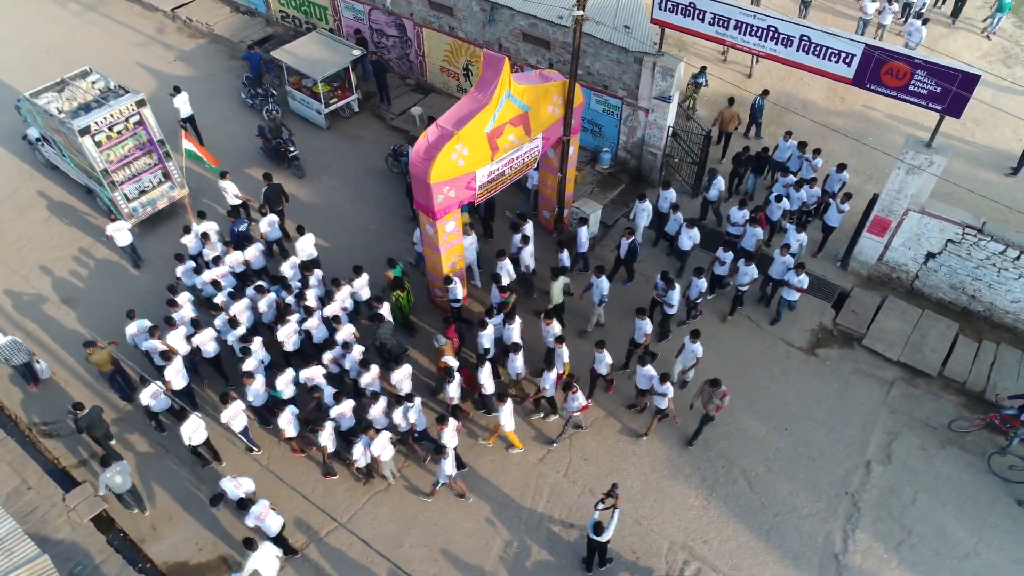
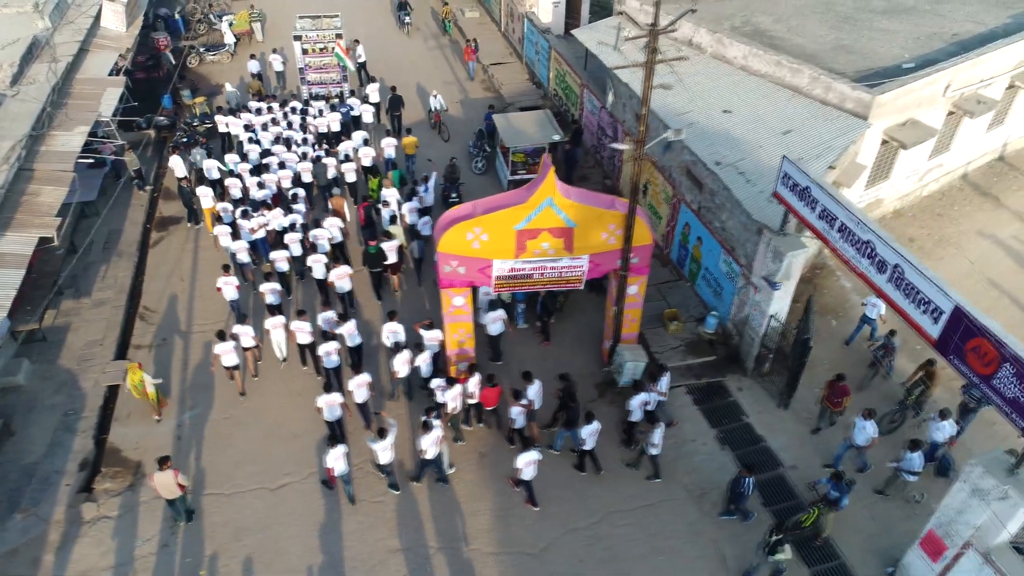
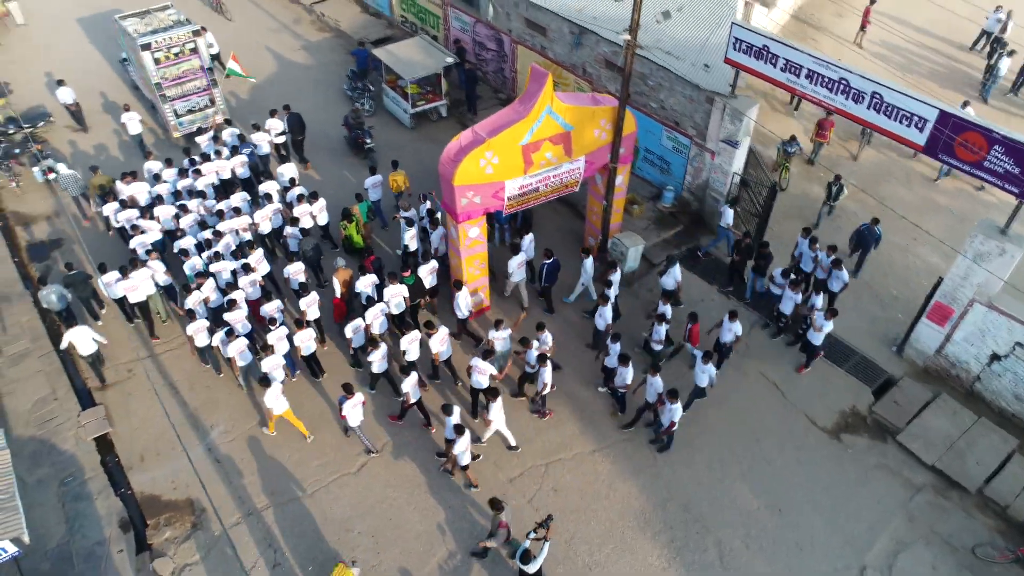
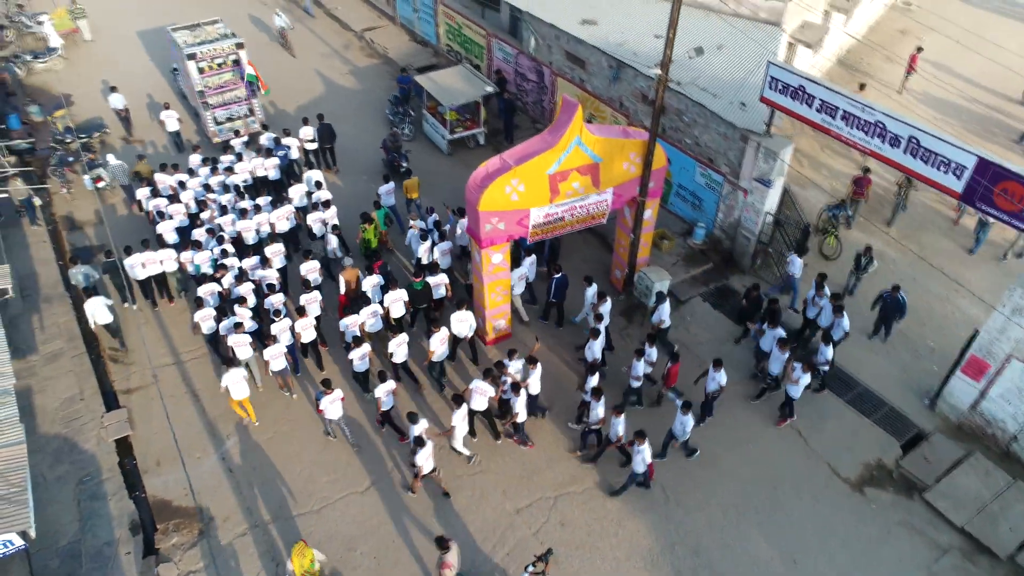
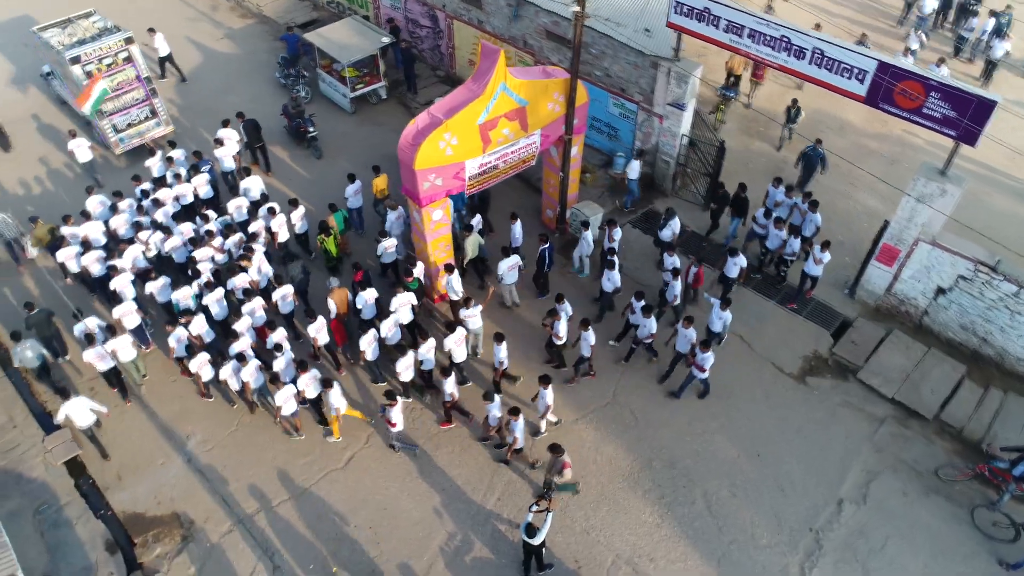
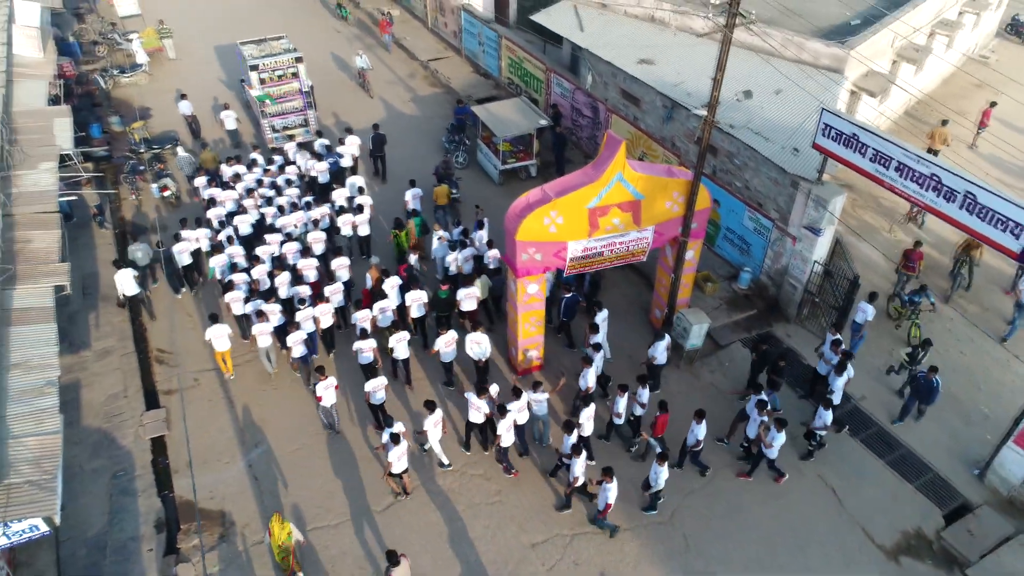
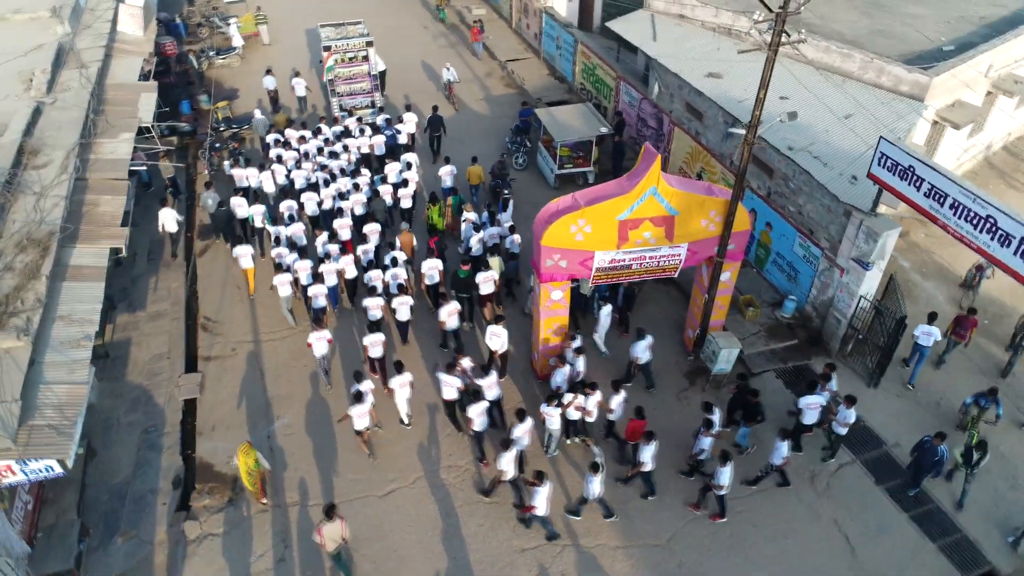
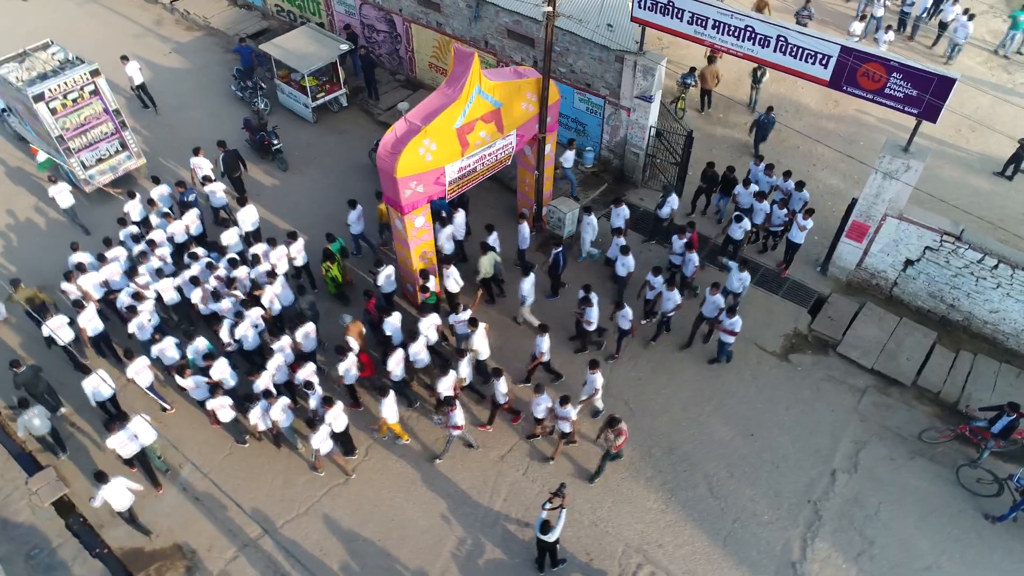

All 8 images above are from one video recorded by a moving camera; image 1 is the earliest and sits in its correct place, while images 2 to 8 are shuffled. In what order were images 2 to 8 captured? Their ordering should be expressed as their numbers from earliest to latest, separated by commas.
8, 5, 3, 4, 6, 7, 2
